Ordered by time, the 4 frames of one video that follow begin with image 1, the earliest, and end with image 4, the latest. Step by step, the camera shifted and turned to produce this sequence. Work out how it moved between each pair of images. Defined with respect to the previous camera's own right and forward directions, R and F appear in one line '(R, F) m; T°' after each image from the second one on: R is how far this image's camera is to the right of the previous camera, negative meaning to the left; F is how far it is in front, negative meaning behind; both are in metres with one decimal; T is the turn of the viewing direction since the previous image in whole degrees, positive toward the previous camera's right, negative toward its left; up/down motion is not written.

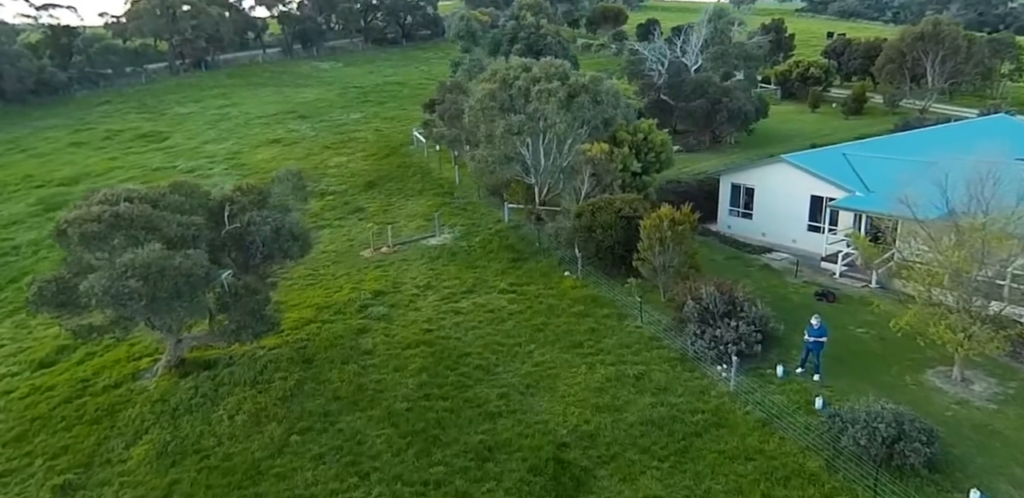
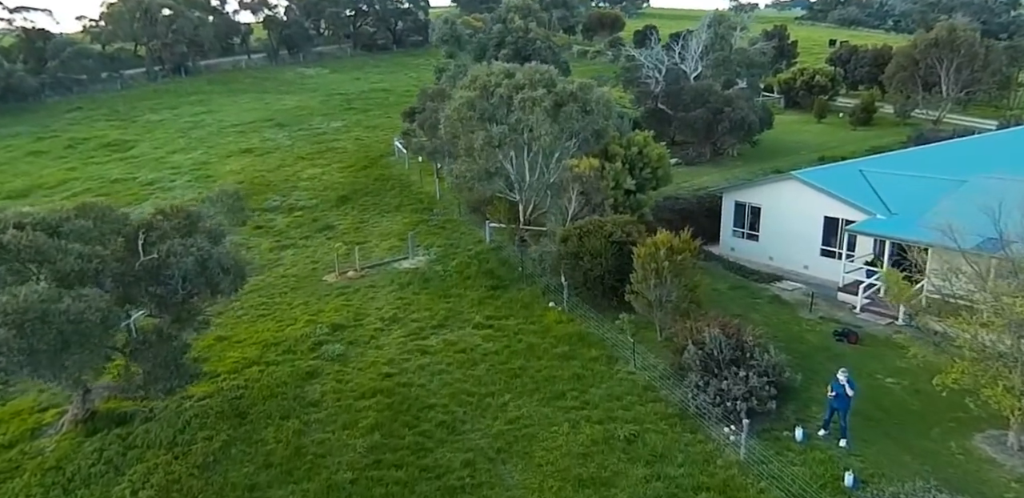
(+0.6, +2.4) m; 0°
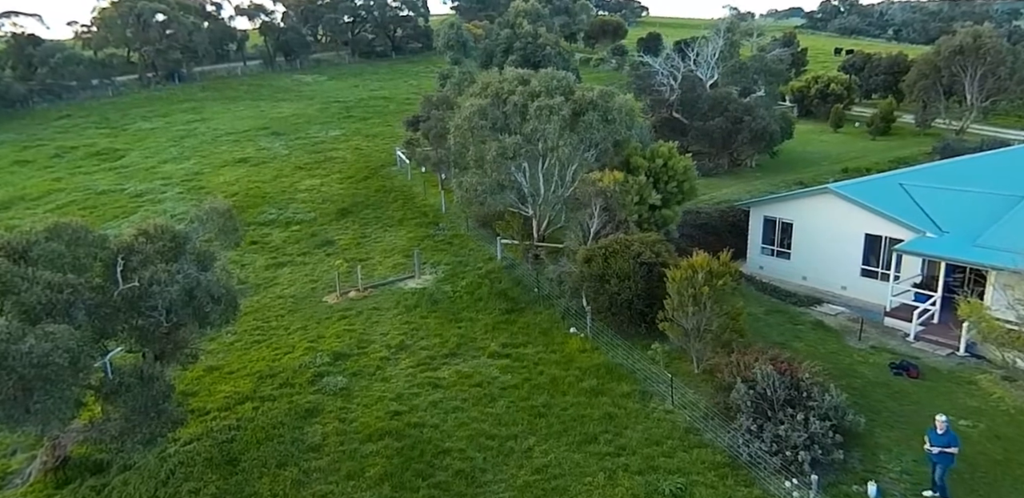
(-0.6, +1.5) m; 0°
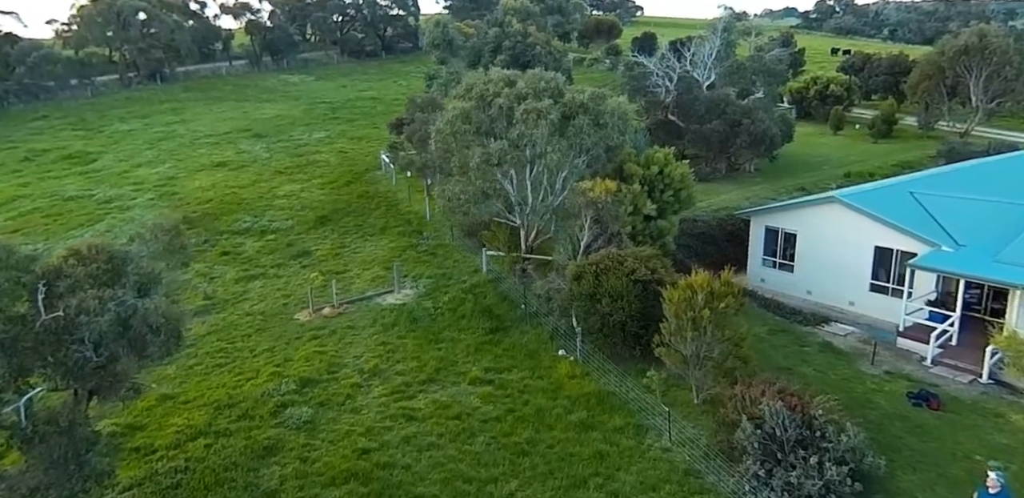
(+0.3, +1.3) m; 0°
